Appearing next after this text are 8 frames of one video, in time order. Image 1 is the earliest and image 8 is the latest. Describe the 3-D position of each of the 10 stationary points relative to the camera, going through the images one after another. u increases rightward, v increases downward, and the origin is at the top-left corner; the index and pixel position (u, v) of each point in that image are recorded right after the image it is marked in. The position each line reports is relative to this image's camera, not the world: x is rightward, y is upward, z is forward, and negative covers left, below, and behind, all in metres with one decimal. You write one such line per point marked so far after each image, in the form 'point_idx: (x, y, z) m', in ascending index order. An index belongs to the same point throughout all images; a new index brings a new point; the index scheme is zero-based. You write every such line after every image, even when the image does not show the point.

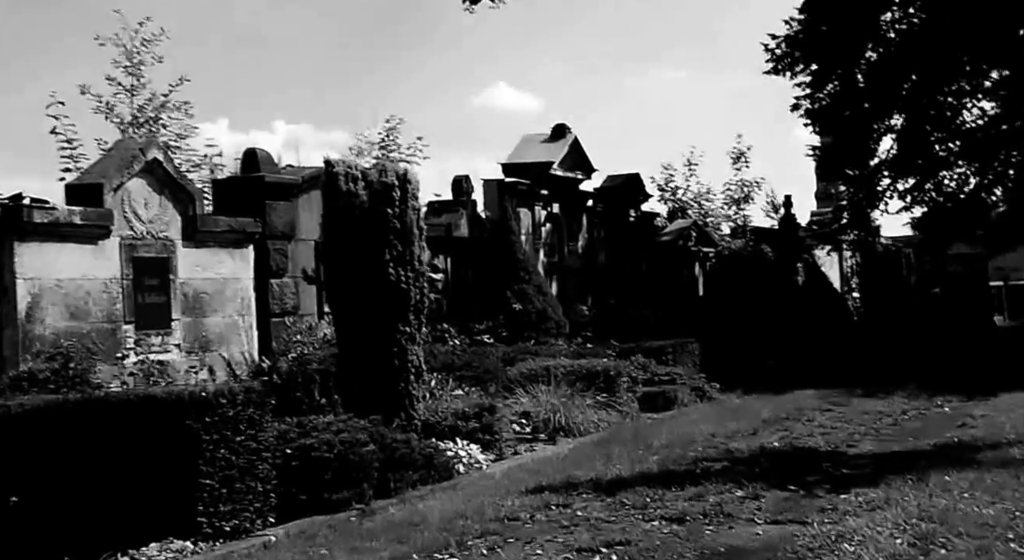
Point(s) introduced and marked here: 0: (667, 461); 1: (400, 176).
0: (+1.3, -1.6, +10.7) m
1: (-1.1, +1.0, +12.1) m
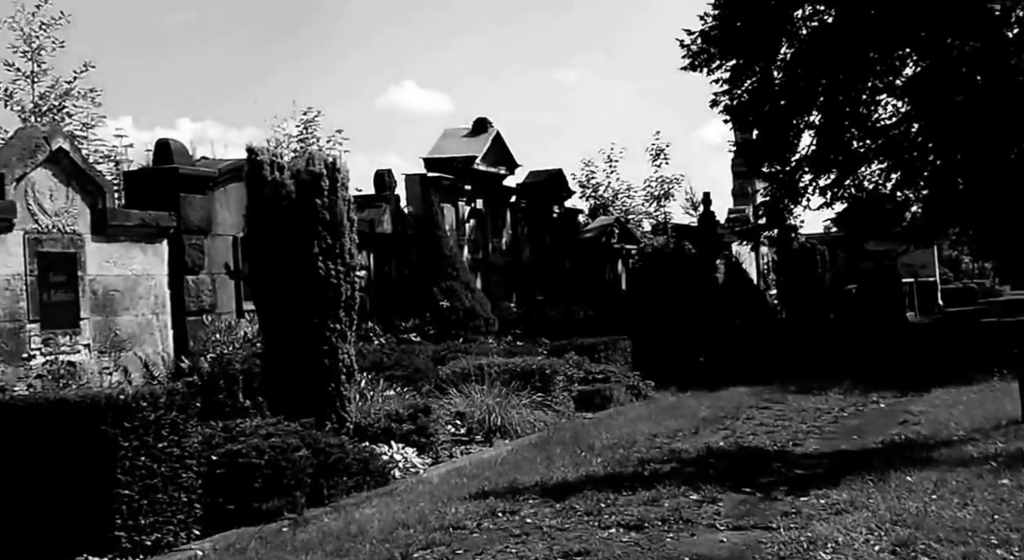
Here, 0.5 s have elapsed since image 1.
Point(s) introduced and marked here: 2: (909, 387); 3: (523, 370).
0: (+0.8, -1.5, +10.2) m
1: (-1.7, +1.1, +11.5) m
2: (+5.1, -1.4, +16.0) m
3: (+0.1, -1.0, +14.0) m
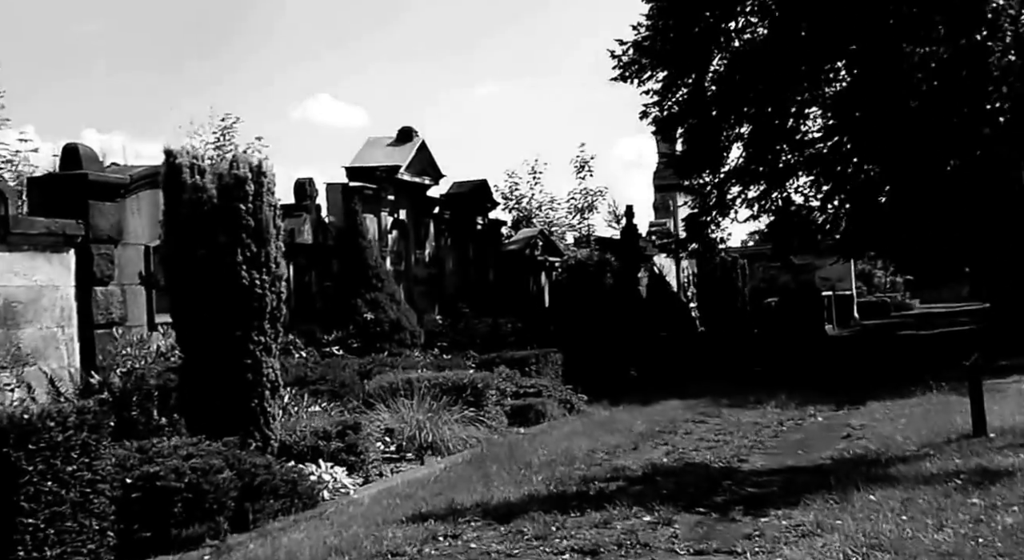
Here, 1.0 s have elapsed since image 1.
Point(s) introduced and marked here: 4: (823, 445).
0: (+0.3, -1.6, +9.8) m
1: (-2.3, +1.0, +10.8) m
2: (+4.2, -1.5, +15.8) m
3: (-0.6, -1.2, +13.5) m
4: (+2.9, -1.6, +11.7) m
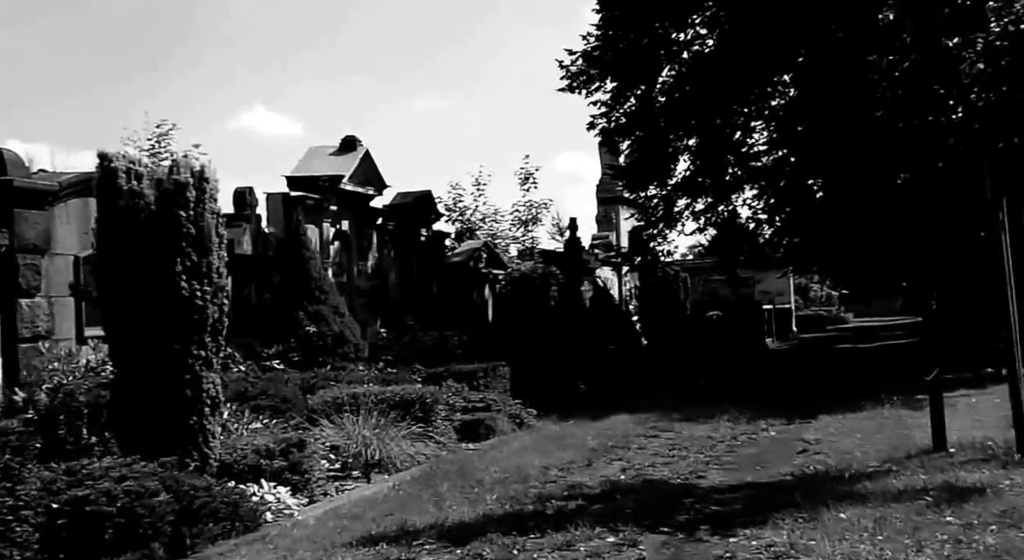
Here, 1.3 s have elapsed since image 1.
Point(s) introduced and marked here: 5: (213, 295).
0: (0.0, -1.7, +9.4) m
1: (-2.7, +0.9, +10.4) m
2: (+3.6, -1.7, +15.6) m
3: (-1.2, -1.3, +13.0) m
4: (+2.5, -1.7, +11.4) m
5: (-2.5, -0.1, +10.3) m
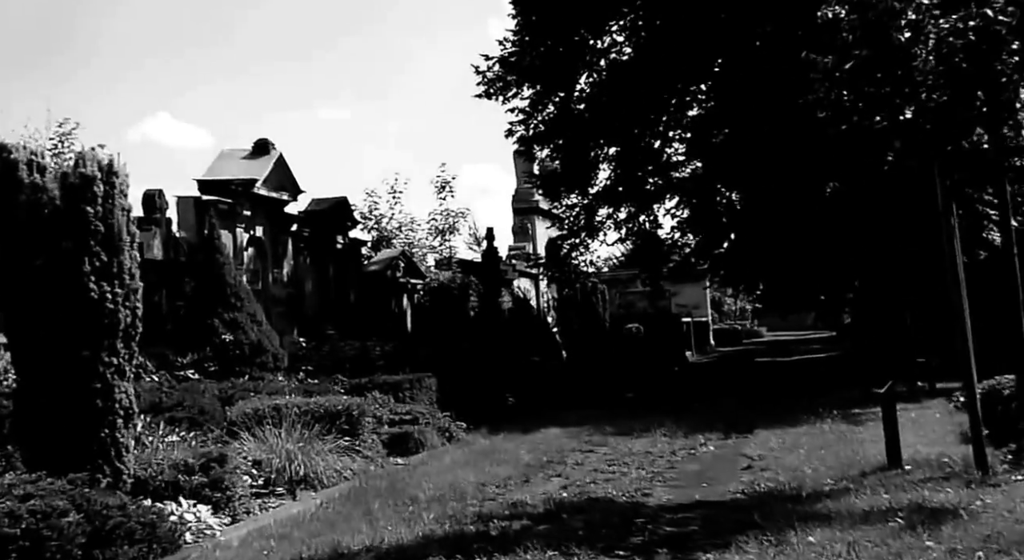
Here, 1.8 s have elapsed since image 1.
0: (-0.5, -1.7, +8.8) m
1: (-3.2, +0.9, +9.6) m
2: (+2.7, -1.8, +15.2) m
3: (-1.9, -1.3, +12.3) m
4: (+1.9, -1.7, +11.0) m
5: (-3.0, -0.1, +9.5) m
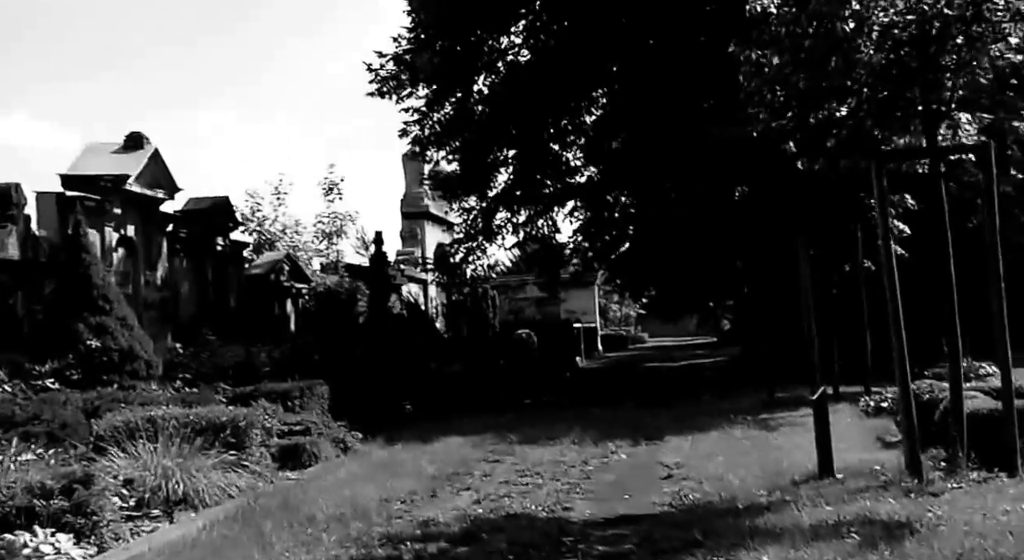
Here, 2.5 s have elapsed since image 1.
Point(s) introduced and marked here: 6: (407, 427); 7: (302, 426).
0: (-1.0, -1.7, +7.8) m
1: (-3.8, +0.9, +8.4) m
2: (+1.5, -1.8, +14.5) m
3: (-2.8, -1.3, +11.2) m
4: (+1.1, -1.7, +10.2) m
5: (-3.6, -0.1, +8.3) m
6: (-1.3, -1.9, +15.6) m
7: (-2.2, -1.5, +12.7) m
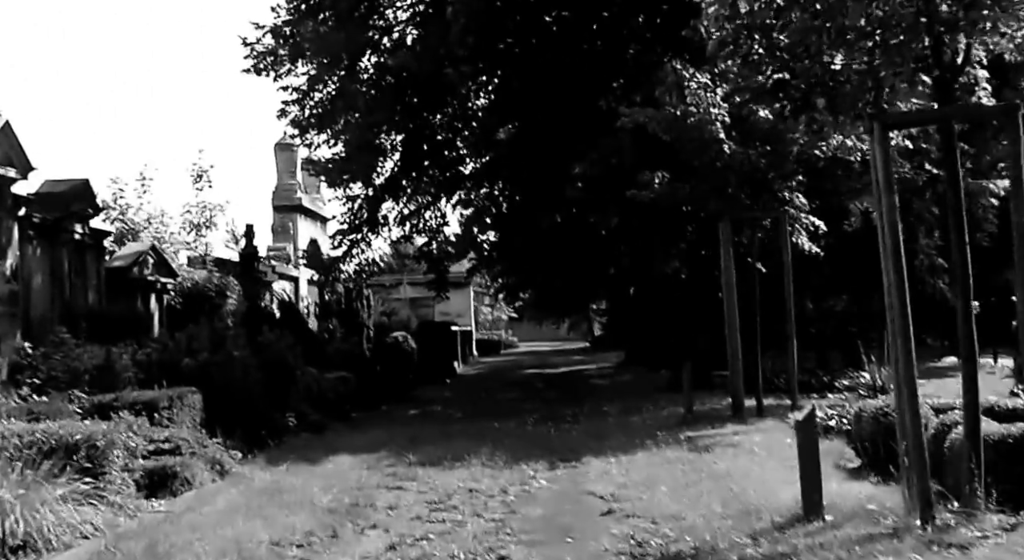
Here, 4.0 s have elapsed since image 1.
0: (-1.3, -1.6, +6.1) m
1: (-4.1, +1.0, +6.4) m
2: (+0.4, -1.8, +13.0) m
3: (-3.4, -1.2, +9.3) m
4: (+0.5, -1.7, +8.7) m
5: (-3.9, 0.0, +6.3) m
6: (-2.5, -1.8, +13.8) m
7: (-3.0, -1.4, +10.8) m
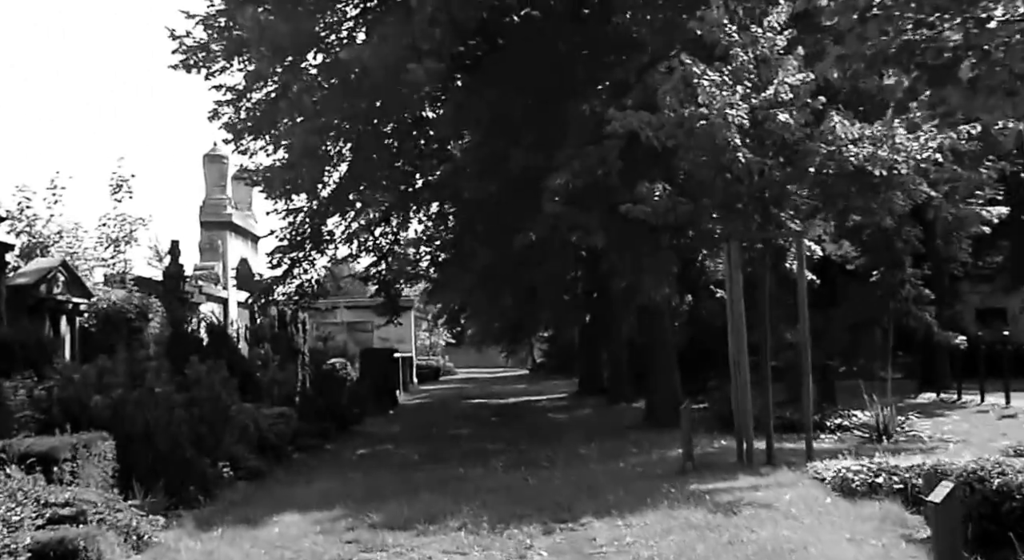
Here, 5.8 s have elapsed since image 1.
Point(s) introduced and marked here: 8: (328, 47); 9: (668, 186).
0: (-1.1, -1.7, +3.8) m
1: (-3.8, +1.0, +4.0) m
2: (+0.3, -2.1, +10.8) m
3: (-3.3, -1.3, +6.9) m
4: (+0.6, -1.9, +6.5) m
5: (-3.7, 0.0, +3.9) m
6: (-2.7, -2.0, +11.4) m
7: (-3.0, -1.6, +8.4) m
8: (-2.6, +3.6, +18.7) m
9: (+1.9, +1.2, +14.9) m
